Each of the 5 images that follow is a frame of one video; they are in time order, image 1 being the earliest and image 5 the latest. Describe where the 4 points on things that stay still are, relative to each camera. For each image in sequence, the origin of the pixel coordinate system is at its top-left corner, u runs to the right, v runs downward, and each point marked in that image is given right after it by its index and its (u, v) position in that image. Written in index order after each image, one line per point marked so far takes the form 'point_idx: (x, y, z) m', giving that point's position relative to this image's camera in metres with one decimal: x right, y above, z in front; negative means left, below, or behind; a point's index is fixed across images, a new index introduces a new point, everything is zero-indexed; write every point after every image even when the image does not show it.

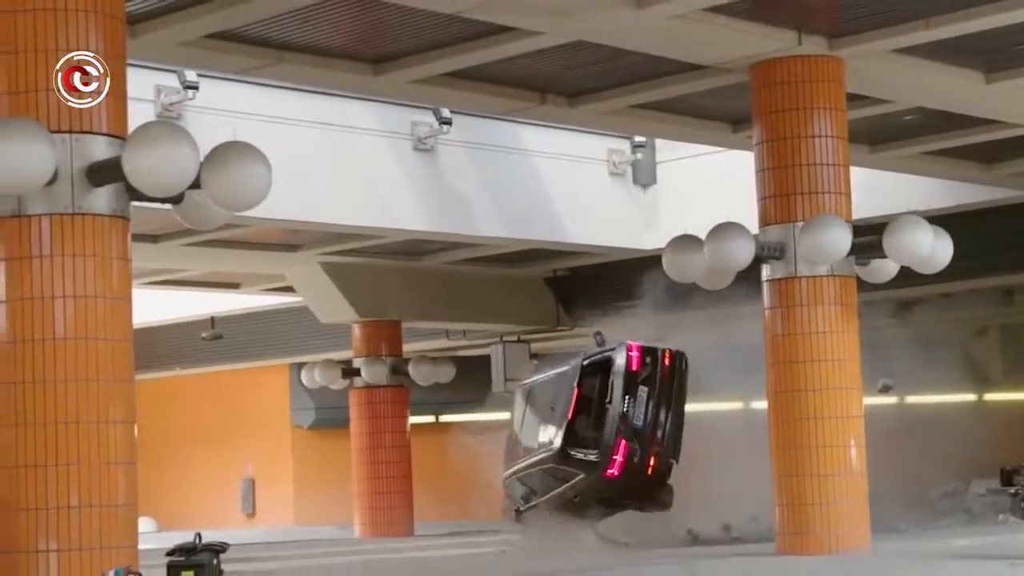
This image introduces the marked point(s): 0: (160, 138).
0: (-1.6, +0.8, +8.0) m
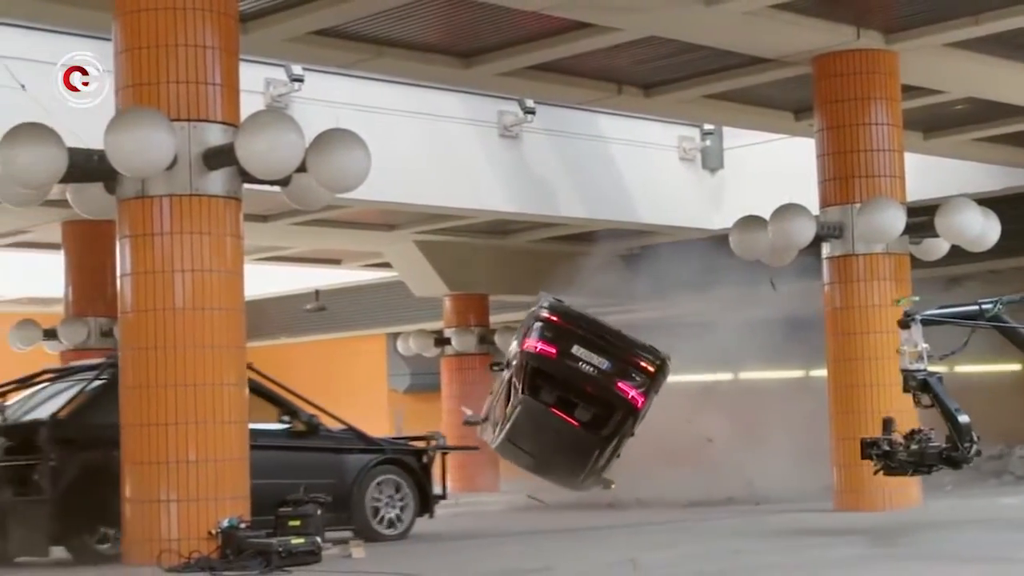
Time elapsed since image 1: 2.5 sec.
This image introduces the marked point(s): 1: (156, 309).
0: (-1.3, +0.9, +9.3) m
1: (-2.0, -0.1, +9.5) m
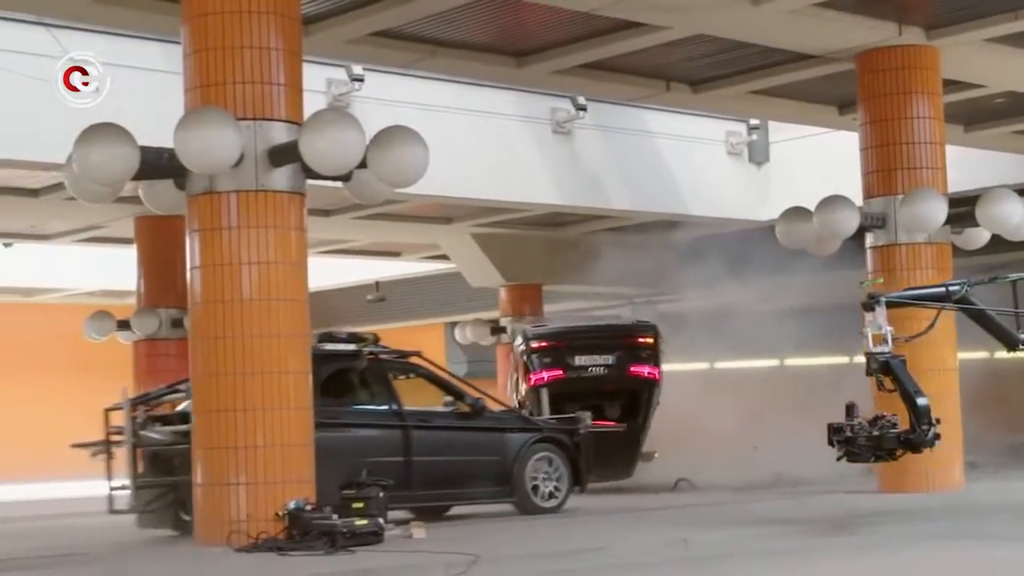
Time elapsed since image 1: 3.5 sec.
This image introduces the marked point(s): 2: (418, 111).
0: (-1.0, +0.9, +9.8) m
1: (-1.7, -0.1, +10.1) m
2: (-1.0, +1.8, +17.9) m
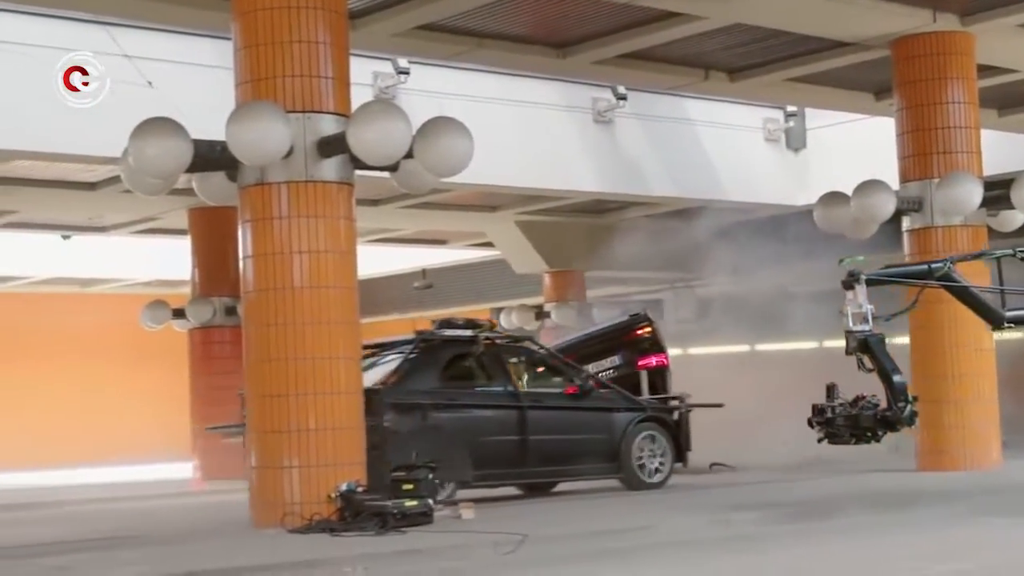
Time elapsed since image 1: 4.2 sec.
0: (-0.8, +1.0, +10.2) m
1: (-1.4, 0.0, +10.6) m
2: (-0.5, +2.0, +18.3) m
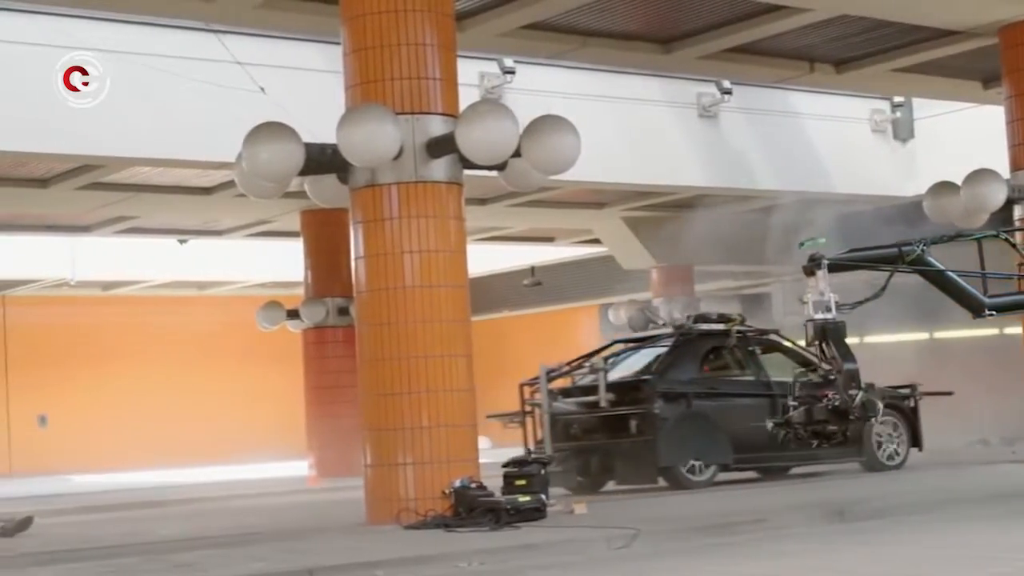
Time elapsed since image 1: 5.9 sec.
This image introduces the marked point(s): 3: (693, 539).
0: (-0.2, +1.0, +10.4) m
1: (-0.8, 0.0, +10.8) m
2: (+0.6, +2.0, +18.4) m
3: (+1.1, -1.5, +10.2) m
